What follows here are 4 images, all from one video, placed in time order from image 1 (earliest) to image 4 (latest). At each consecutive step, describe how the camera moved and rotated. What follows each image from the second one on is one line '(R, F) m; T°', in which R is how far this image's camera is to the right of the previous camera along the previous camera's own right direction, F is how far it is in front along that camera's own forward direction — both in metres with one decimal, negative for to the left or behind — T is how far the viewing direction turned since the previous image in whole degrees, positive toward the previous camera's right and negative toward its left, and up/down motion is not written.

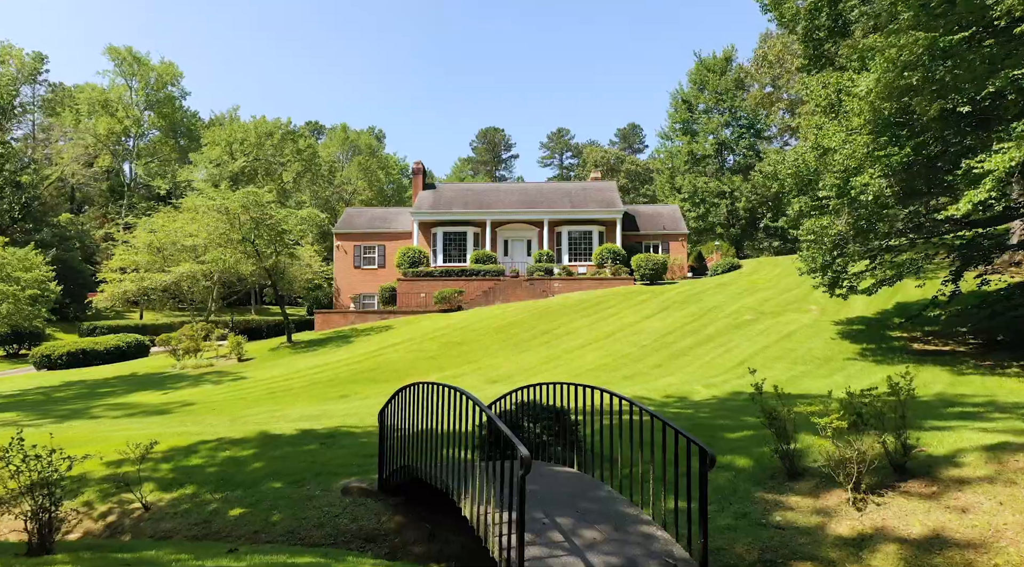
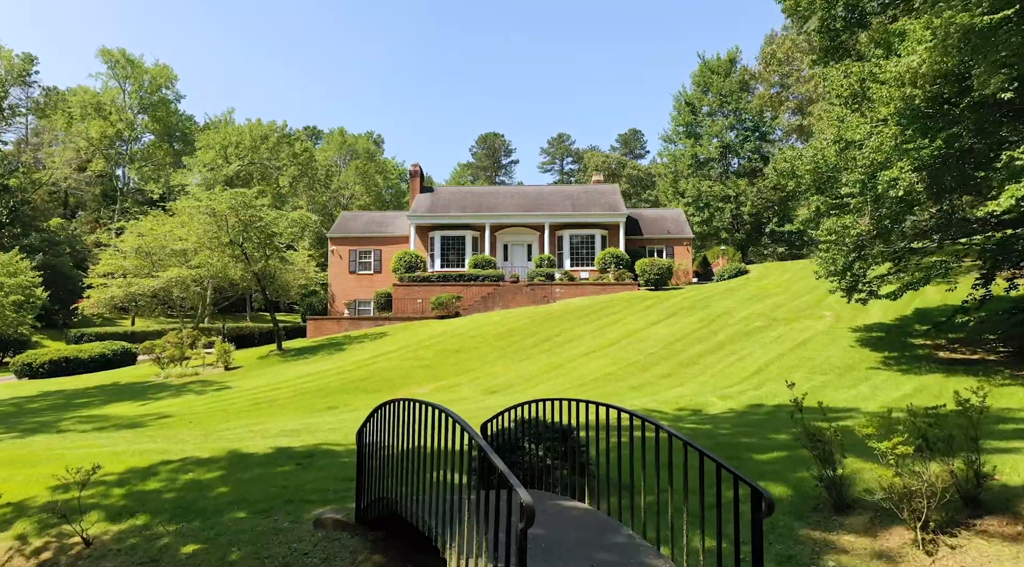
(0.0, +1.0) m; 0°
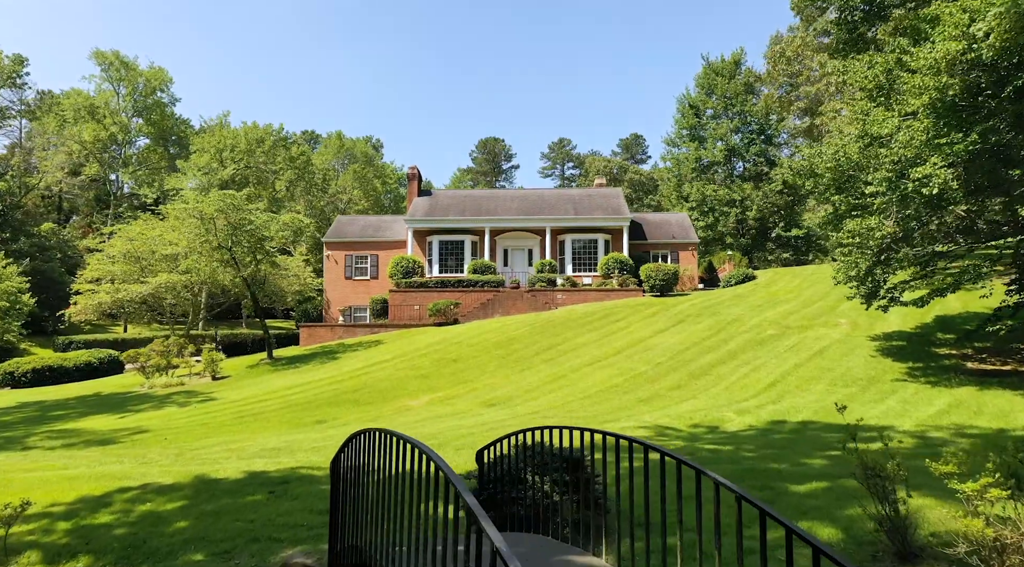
(0.0, +0.9) m; 0°
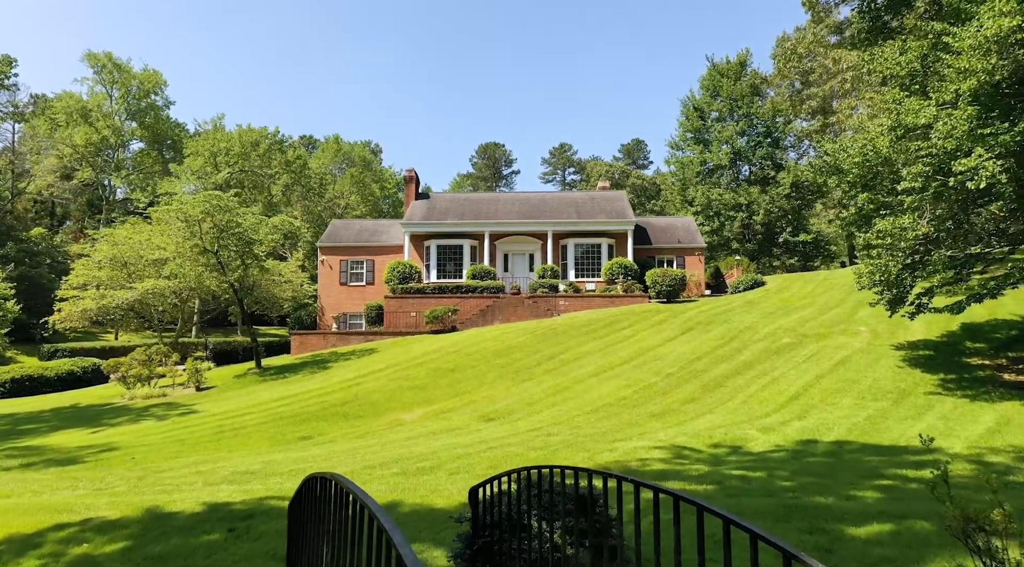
(0.0, +1.1) m; 0°
